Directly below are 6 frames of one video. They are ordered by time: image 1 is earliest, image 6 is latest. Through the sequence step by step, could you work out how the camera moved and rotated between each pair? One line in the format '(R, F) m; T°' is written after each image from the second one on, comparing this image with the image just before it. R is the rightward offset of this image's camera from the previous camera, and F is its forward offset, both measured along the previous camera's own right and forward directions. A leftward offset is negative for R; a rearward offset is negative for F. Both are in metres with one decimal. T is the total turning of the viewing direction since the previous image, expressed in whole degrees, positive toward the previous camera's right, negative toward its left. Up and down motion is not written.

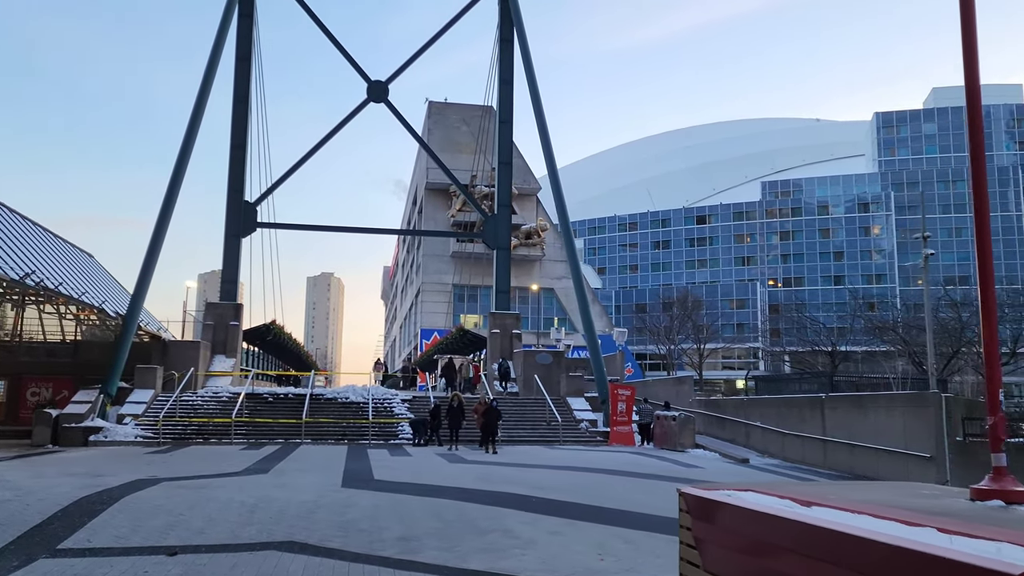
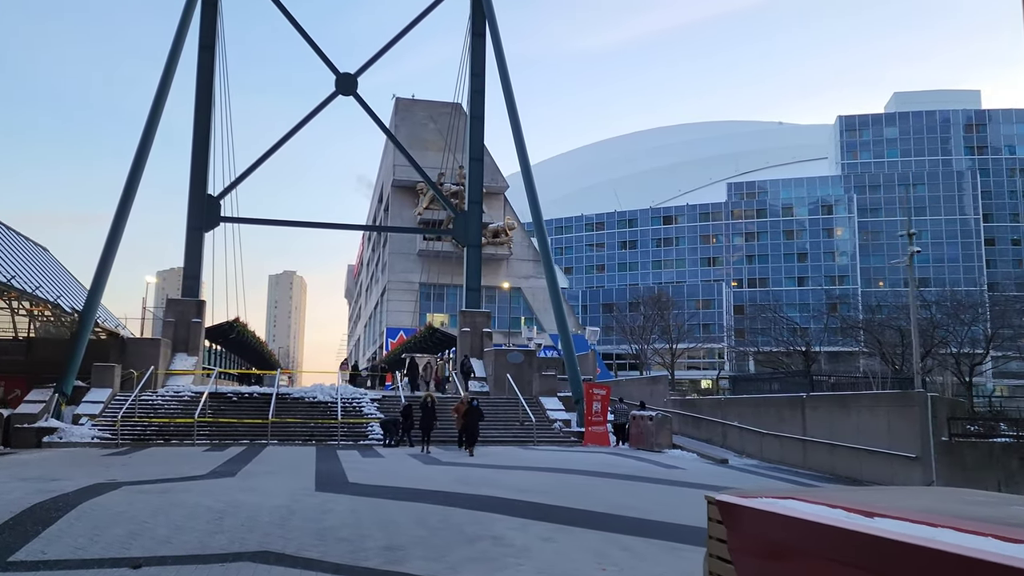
(-0.3, +0.5) m; +2°
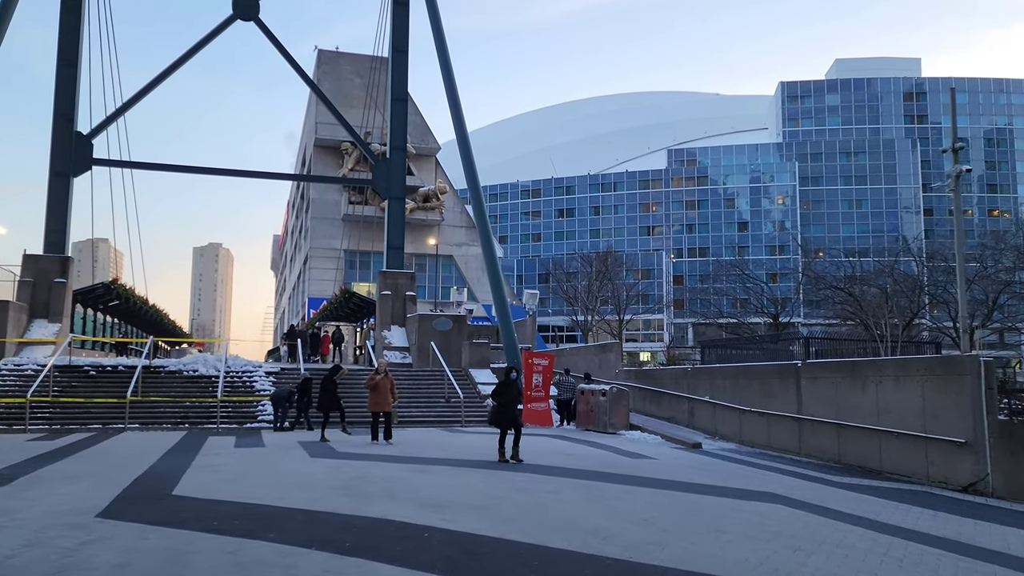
(+0.3, +4.1) m; +5°
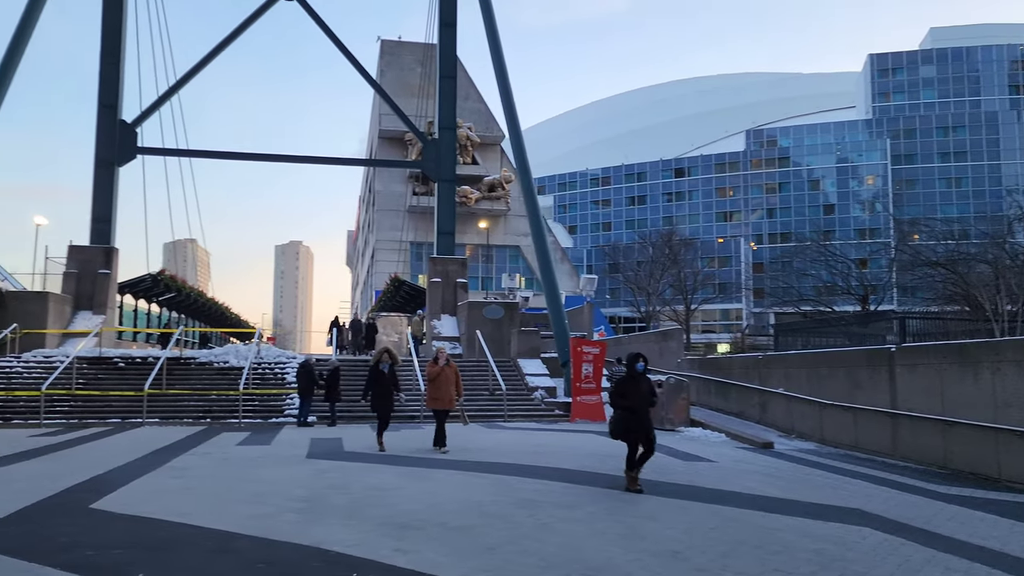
(+0.6, +1.9) m; -5°
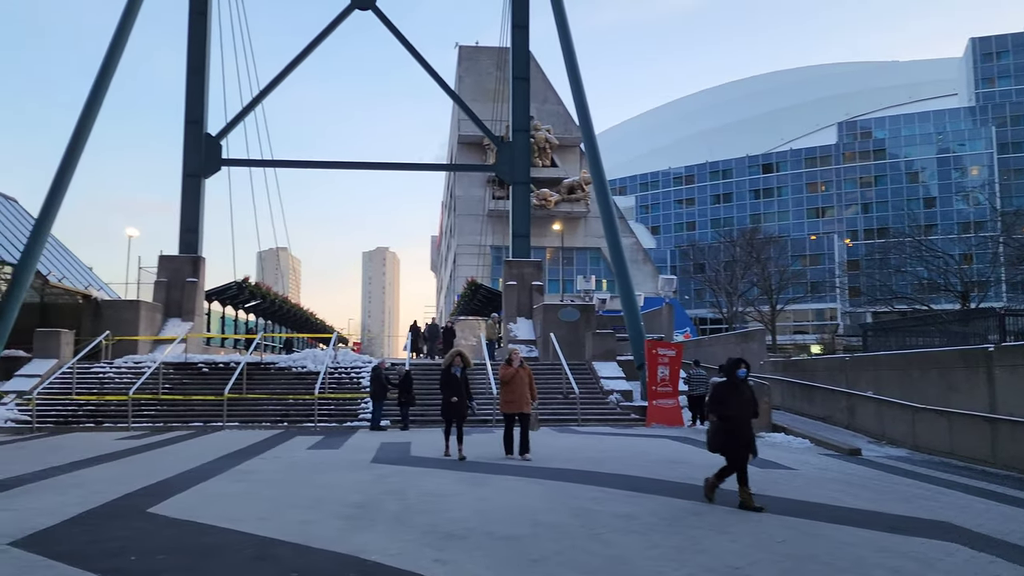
(+0.3, +0.3) m; -6°
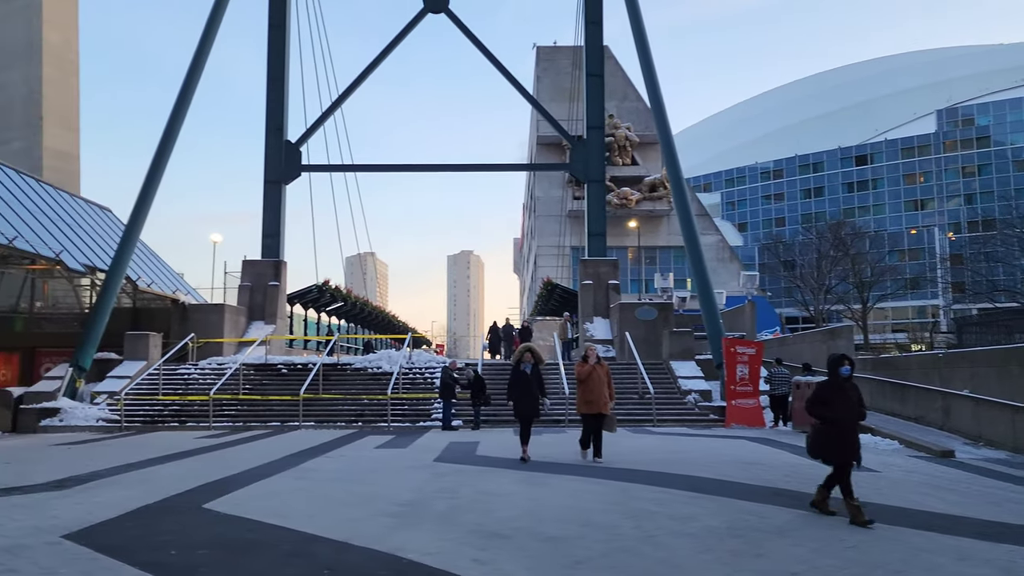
(+0.3, +0.3) m; -6°
